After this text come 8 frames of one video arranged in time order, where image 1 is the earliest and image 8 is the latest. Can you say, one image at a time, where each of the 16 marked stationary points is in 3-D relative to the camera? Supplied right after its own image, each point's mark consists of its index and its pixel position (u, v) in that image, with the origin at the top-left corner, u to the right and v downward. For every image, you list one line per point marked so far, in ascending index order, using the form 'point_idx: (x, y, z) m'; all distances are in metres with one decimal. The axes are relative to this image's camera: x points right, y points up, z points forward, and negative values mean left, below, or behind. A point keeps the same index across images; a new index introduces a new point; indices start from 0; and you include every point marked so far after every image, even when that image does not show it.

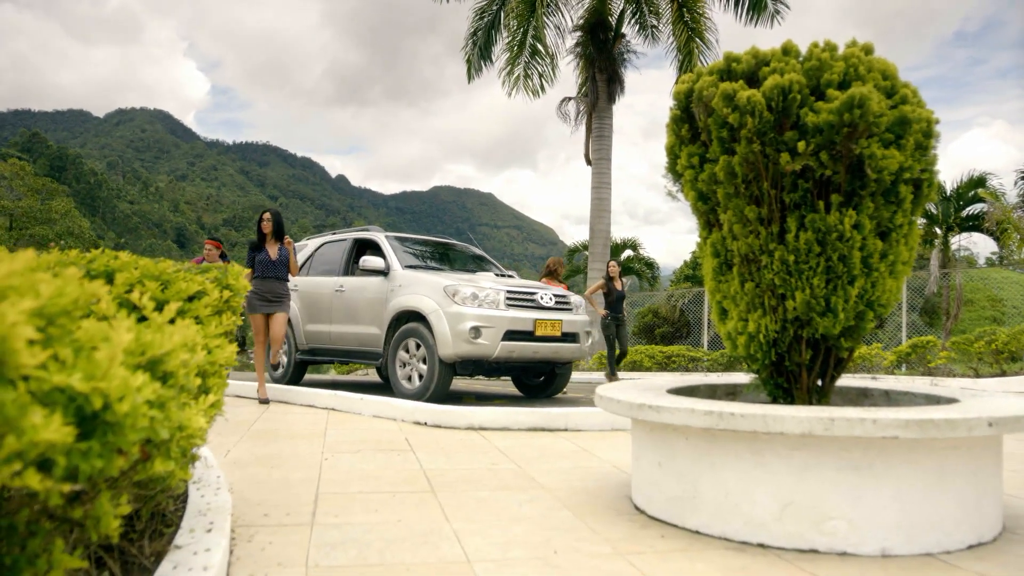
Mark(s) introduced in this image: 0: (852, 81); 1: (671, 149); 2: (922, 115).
0: (+1.6, +1.0, +3.4) m
1: (+0.8, +0.7, +3.9) m
2: (+1.9, +0.8, +3.4) m
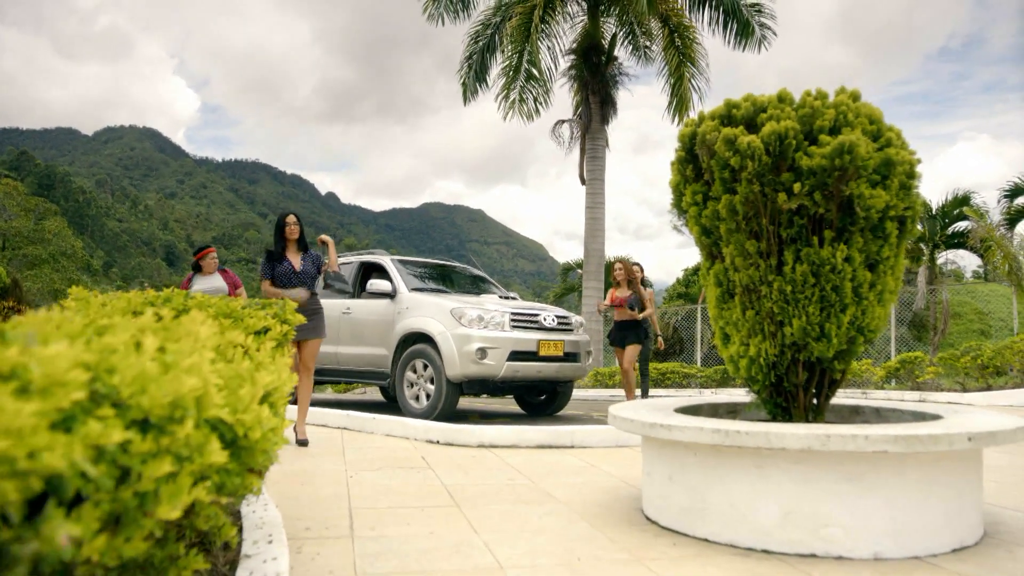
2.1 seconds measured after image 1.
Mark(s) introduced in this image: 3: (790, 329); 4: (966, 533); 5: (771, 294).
0: (+1.7, +0.8, +3.7) m
1: (+0.9, +0.6, +4.2) m
2: (+2.0, +0.7, +3.7) m
3: (+1.4, -0.2, +3.8) m
4: (+2.2, -1.2, +3.5) m
5: (+1.3, 0.0, +3.8) m
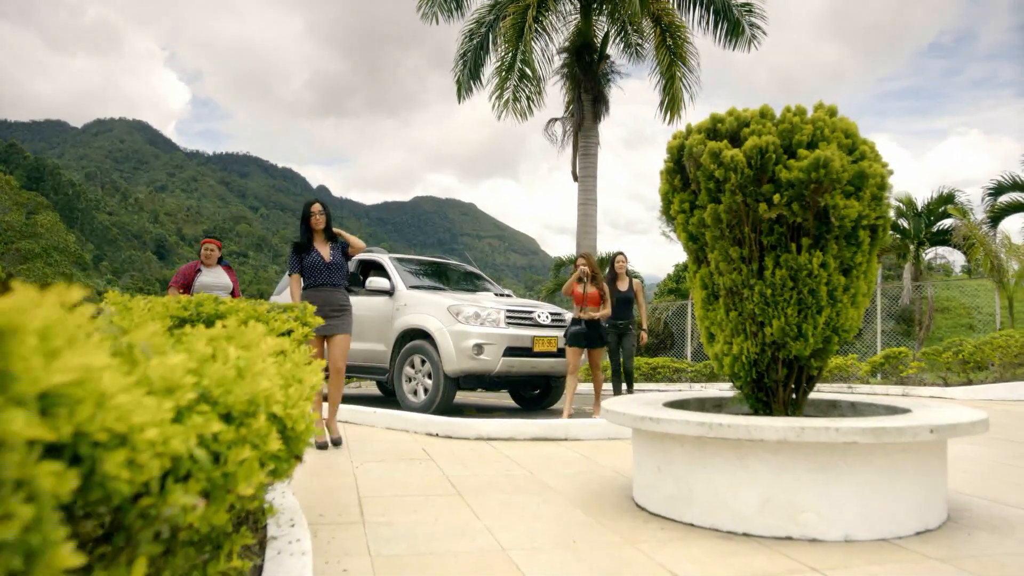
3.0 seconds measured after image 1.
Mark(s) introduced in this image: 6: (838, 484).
0: (+1.7, +0.8, +4.0) m
1: (+0.9, +0.6, +4.5) m
2: (+2.0, +0.6, +4.0) m
3: (+1.4, -0.2, +4.0) m
4: (+2.2, -1.2, +3.8) m
5: (+1.3, -0.1, +4.1) m
6: (+1.6, -1.0, +3.6) m
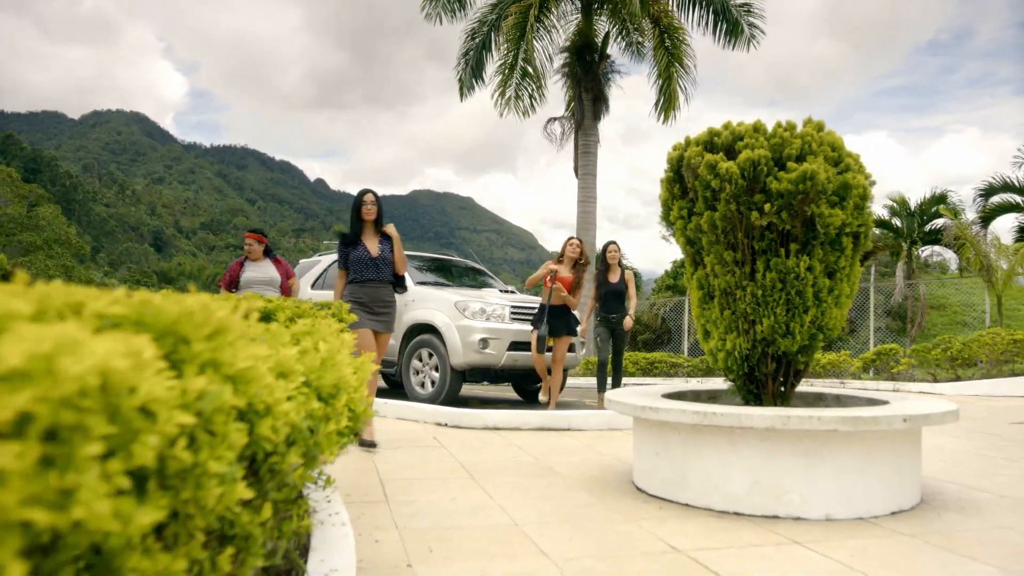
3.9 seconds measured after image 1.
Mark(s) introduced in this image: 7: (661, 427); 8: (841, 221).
0: (+1.8, +0.8, +4.4) m
1: (+1.0, +0.6, +4.8) m
2: (+2.1, +0.6, +4.4) m
3: (+1.5, -0.2, +4.4) m
4: (+2.2, -1.2, +4.2) m
5: (+1.4, -0.1, +4.4) m
6: (+1.7, -1.0, +4.0) m
7: (+0.9, -0.8, +4.5) m
8: (+1.9, +0.4, +4.3) m
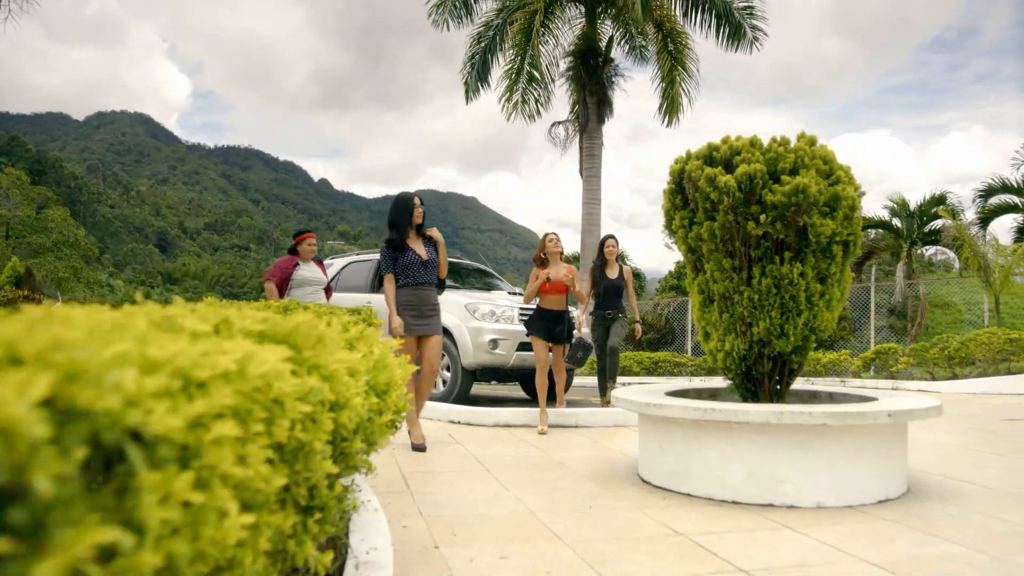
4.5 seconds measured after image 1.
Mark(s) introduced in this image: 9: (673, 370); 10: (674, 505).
0: (+1.8, +0.8, +4.7) m
1: (+1.1, +0.5, +5.1) m
2: (+2.1, +0.6, +4.7) m
3: (+1.6, -0.3, +4.7) m
4: (+2.3, -1.2, +4.5) m
5: (+1.5, -0.1, +4.8) m
6: (+1.8, -1.0, +4.3) m
7: (+1.0, -0.9, +4.8) m
8: (+2.0, +0.4, +4.6) m
9: (+3.1, -1.6, +14.3) m
10: (+1.0, -1.3, +4.4) m
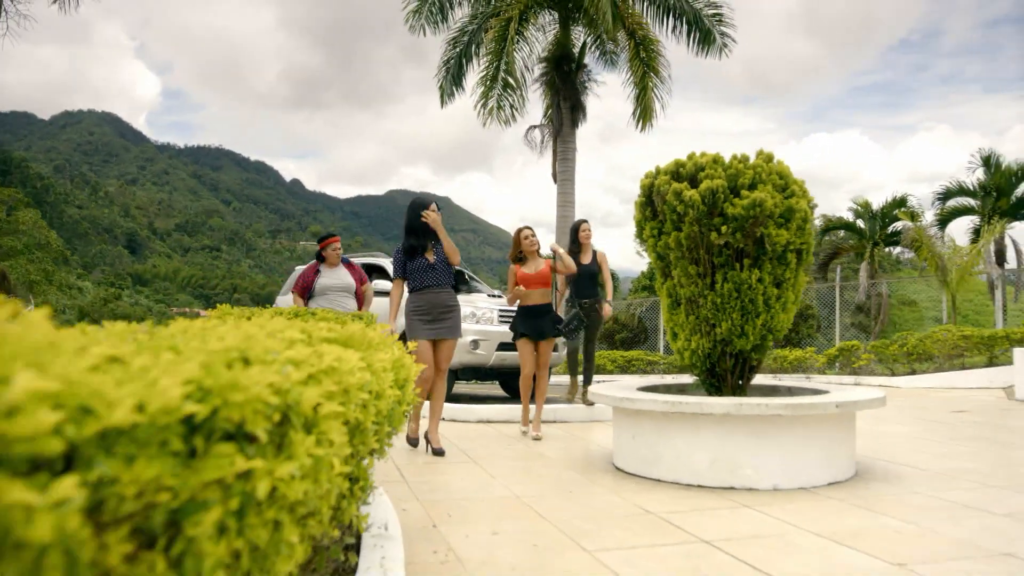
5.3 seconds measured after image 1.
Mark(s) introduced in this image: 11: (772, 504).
0: (+1.7, +0.7, +5.2) m
1: (+1.0, +0.5, +5.6) m
2: (+2.0, +0.6, +5.2) m
3: (+1.5, -0.3, +5.2) m
4: (+2.2, -1.3, +5.0) m
5: (+1.4, -0.1, +5.2) m
6: (+1.7, -1.0, +4.8) m
7: (+0.9, -0.9, +5.2) m
8: (+1.9, +0.3, +5.1) m
9: (+2.7, -1.6, +14.8) m
10: (+0.9, -1.3, +4.8) m
11: (+1.6, -1.3, +4.5) m
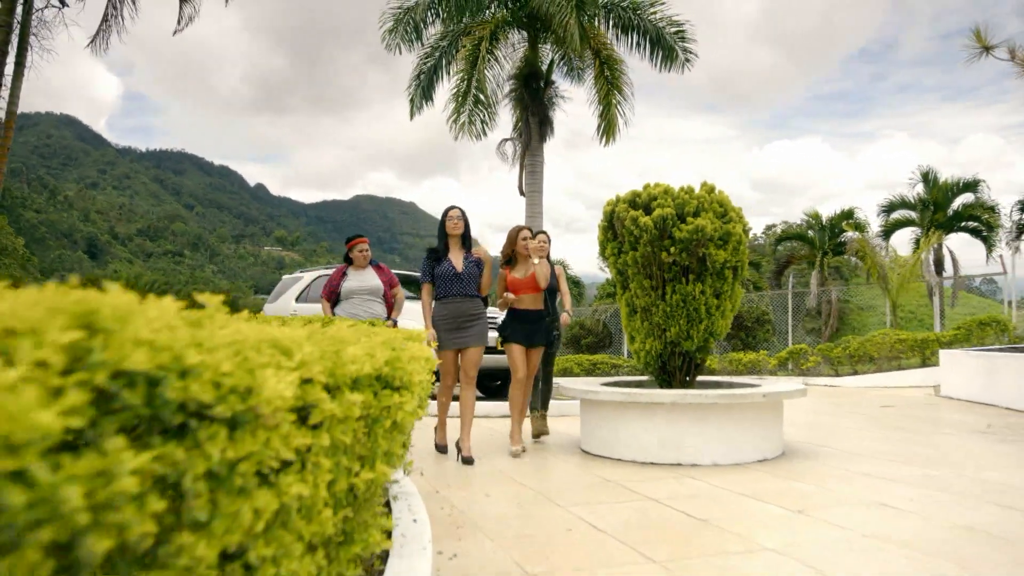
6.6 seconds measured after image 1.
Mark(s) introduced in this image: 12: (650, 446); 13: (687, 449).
0: (+1.6, +0.7, +6.2) m
1: (+0.8, +0.4, +6.6) m
2: (+1.9, +0.5, +6.2) m
3: (+1.3, -0.4, +6.2) m
4: (+2.1, -1.3, +6.0) m
5: (+1.2, -0.2, +6.2) m
6: (+1.6, -1.1, +5.8) m
7: (+0.8, -1.0, +6.2) m
8: (+1.8, +0.2, +6.1) m
9: (+2.1, -1.8, +15.9) m
10: (+0.8, -1.4, +5.8) m
11: (+1.5, -1.4, +5.5) m
12: (+1.1, -1.3, +5.9) m
13: (+1.4, -1.3, +5.8) m
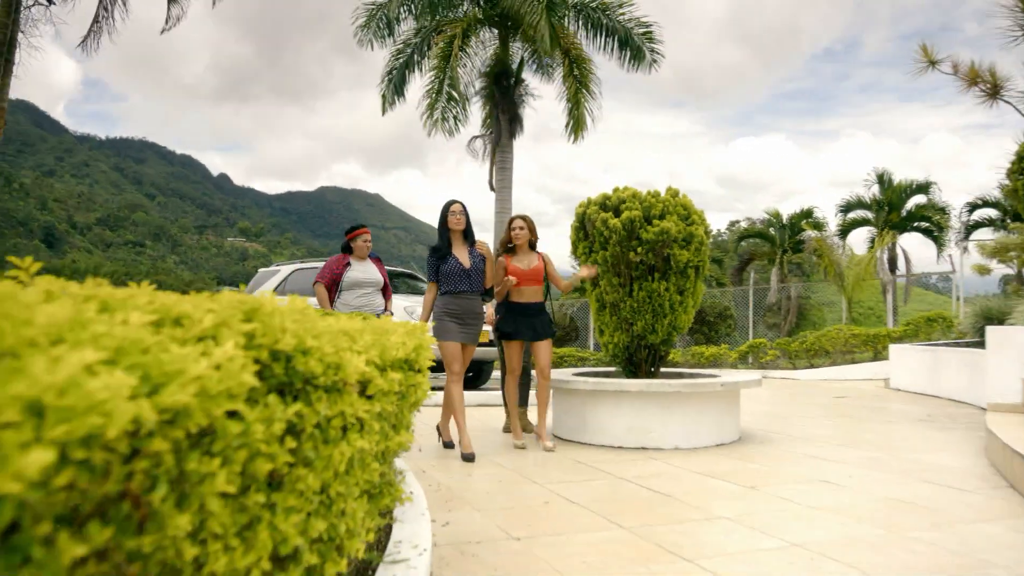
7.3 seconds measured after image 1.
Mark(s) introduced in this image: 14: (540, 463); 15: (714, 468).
0: (+1.4, +0.7, +6.7) m
1: (+0.6, +0.4, +7.1) m
2: (+1.7, +0.5, +6.7) m
3: (+1.1, -0.4, +6.7) m
4: (+1.9, -1.3, +6.6) m
5: (+1.0, -0.2, +6.7) m
6: (+1.4, -1.1, +6.3) m
7: (+0.6, -1.0, +6.7) m
8: (+1.6, +0.3, +6.6) m
9: (+1.5, -1.7, +16.4) m
10: (+0.6, -1.4, +6.3) m
11: (+1.3, -1.4, +6.0) m
12: (+0.9, -1.3, +6.4) m
13: (+1.2, -1.3, +6.3) m
14: (+0.2, -1.4, +5.7) m
15: (+1.5, -1.4, +5.6) m
